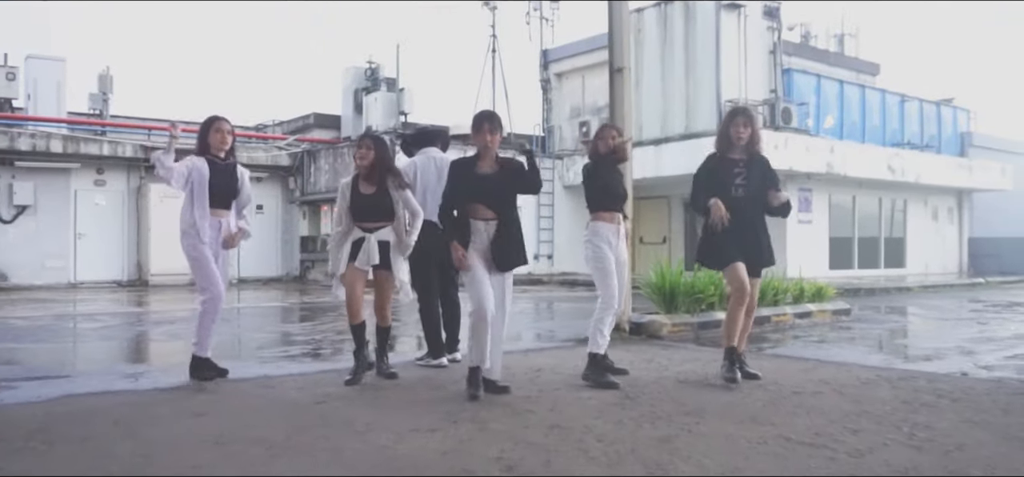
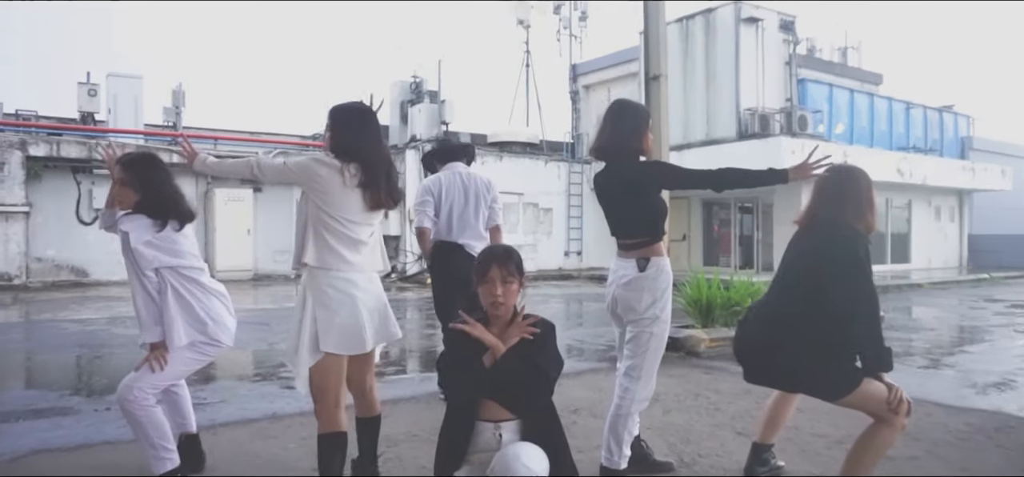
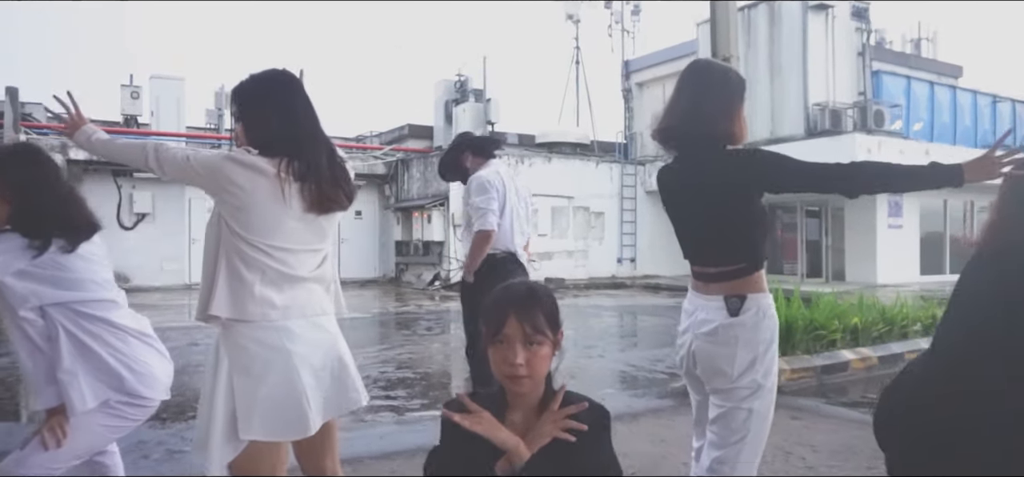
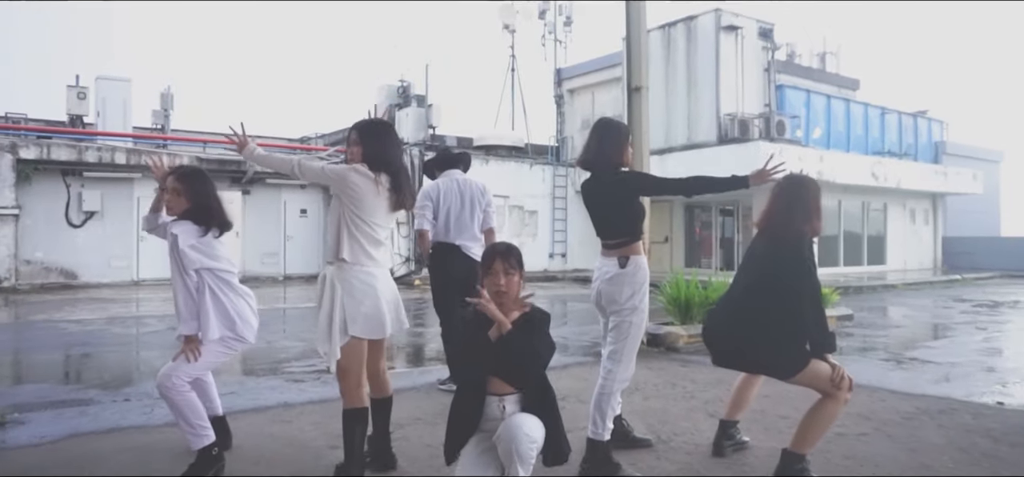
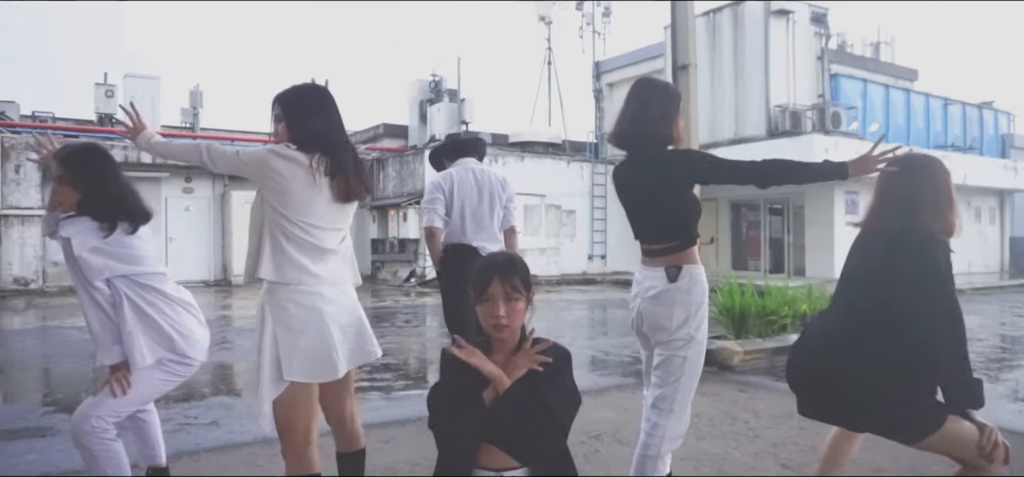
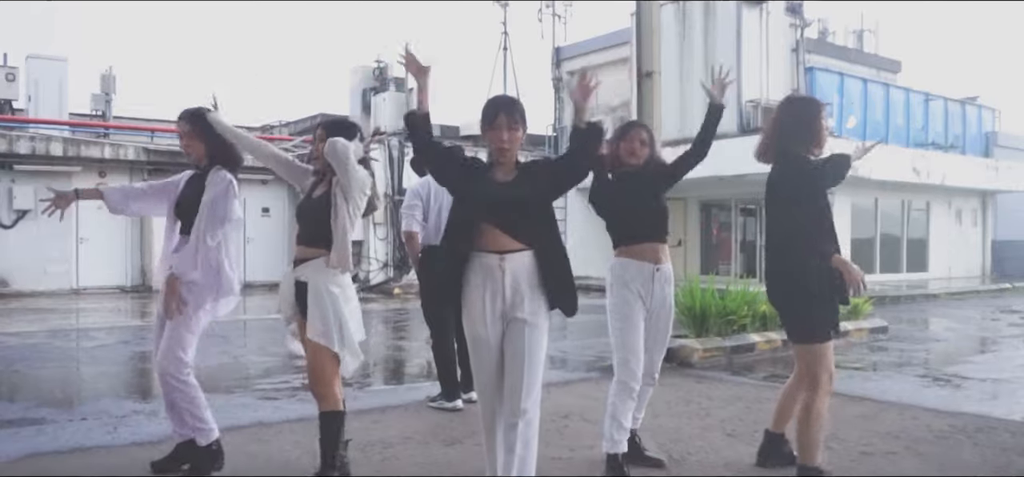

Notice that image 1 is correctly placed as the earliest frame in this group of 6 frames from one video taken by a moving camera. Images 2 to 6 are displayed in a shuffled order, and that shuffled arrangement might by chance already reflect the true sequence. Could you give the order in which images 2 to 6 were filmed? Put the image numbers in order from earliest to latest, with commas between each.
6, 4, 2, 5, 3
